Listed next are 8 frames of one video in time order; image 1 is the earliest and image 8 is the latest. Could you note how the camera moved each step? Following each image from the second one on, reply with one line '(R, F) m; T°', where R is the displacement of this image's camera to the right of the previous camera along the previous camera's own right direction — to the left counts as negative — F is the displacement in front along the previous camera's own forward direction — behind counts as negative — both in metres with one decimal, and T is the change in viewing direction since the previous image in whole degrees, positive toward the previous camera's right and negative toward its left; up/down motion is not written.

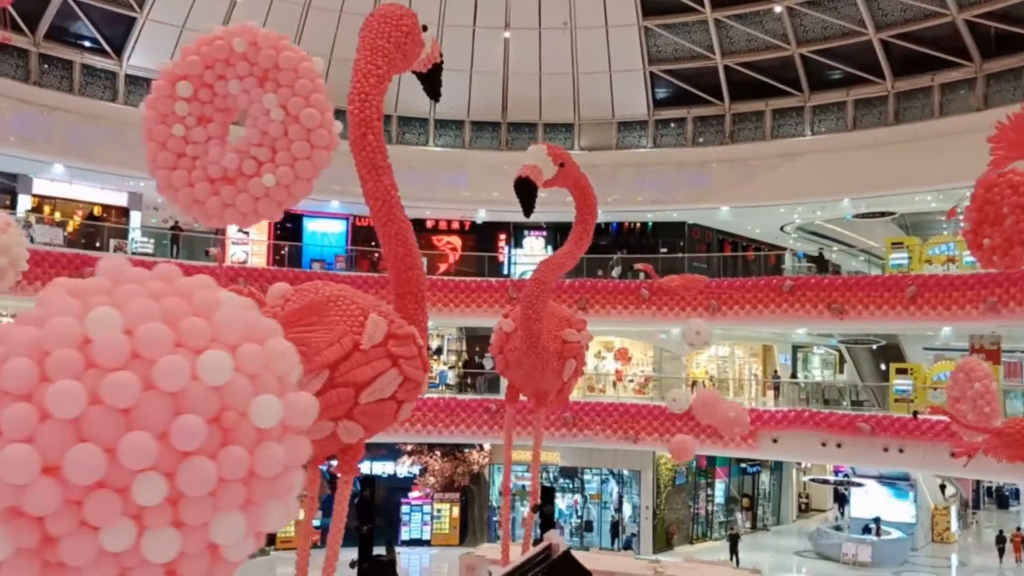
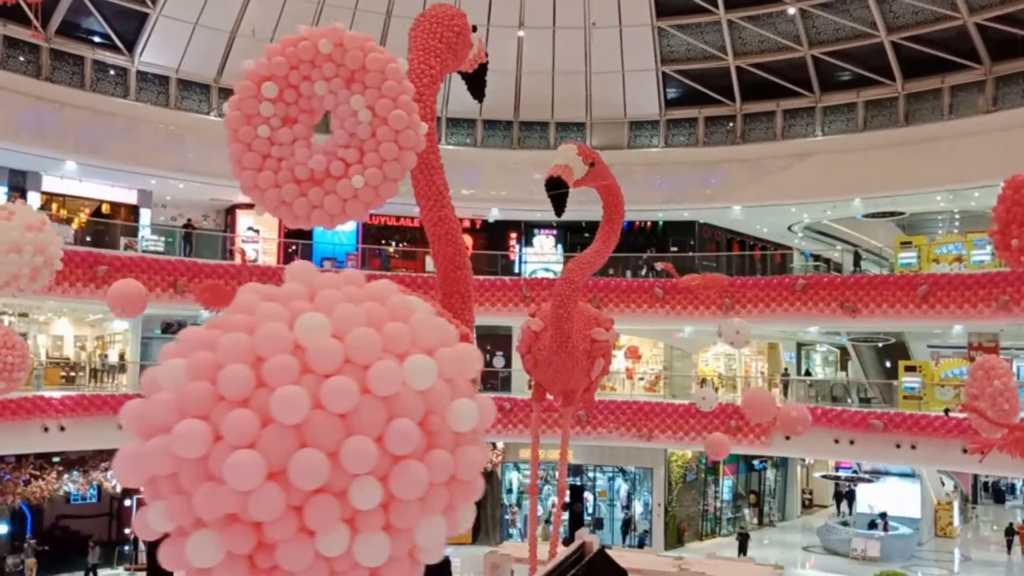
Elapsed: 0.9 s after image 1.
(-0.7, 0.0) m; +2°
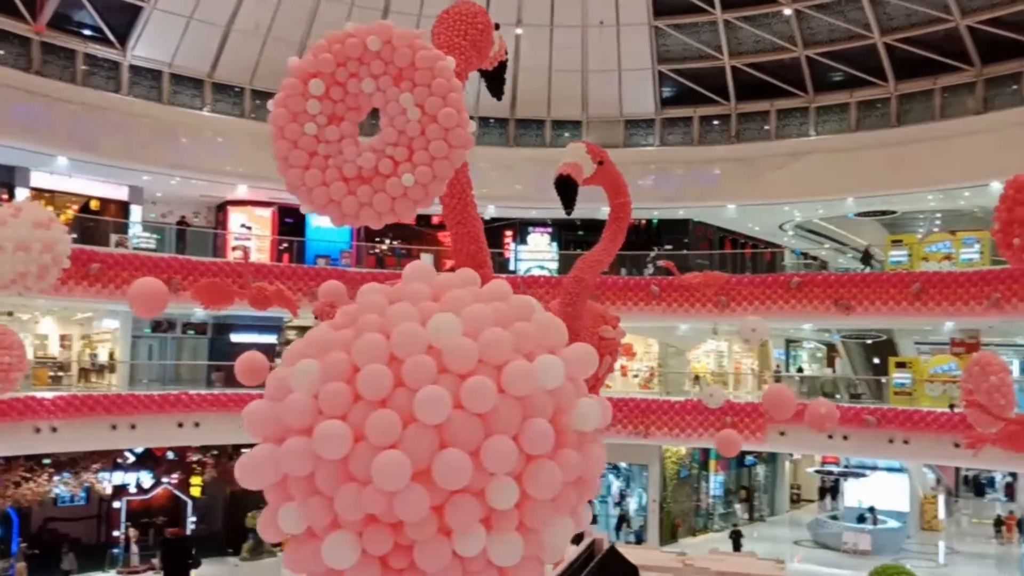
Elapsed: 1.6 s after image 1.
(-0.5, 0.0) m; +2°
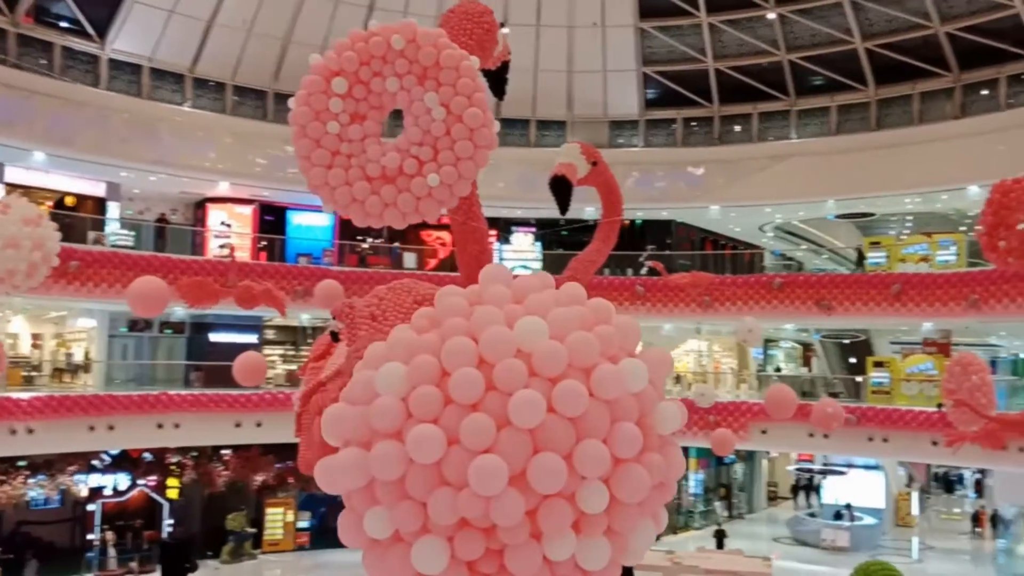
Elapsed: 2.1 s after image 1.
(-0.4, 0.0) m; +2°
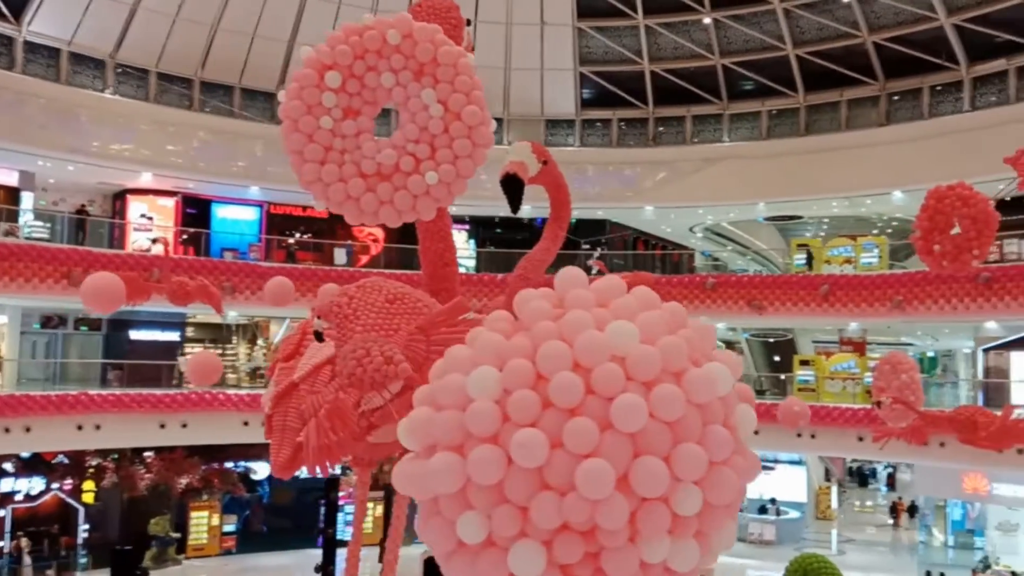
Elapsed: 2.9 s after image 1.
(-0.5, +0.1) m; +5°
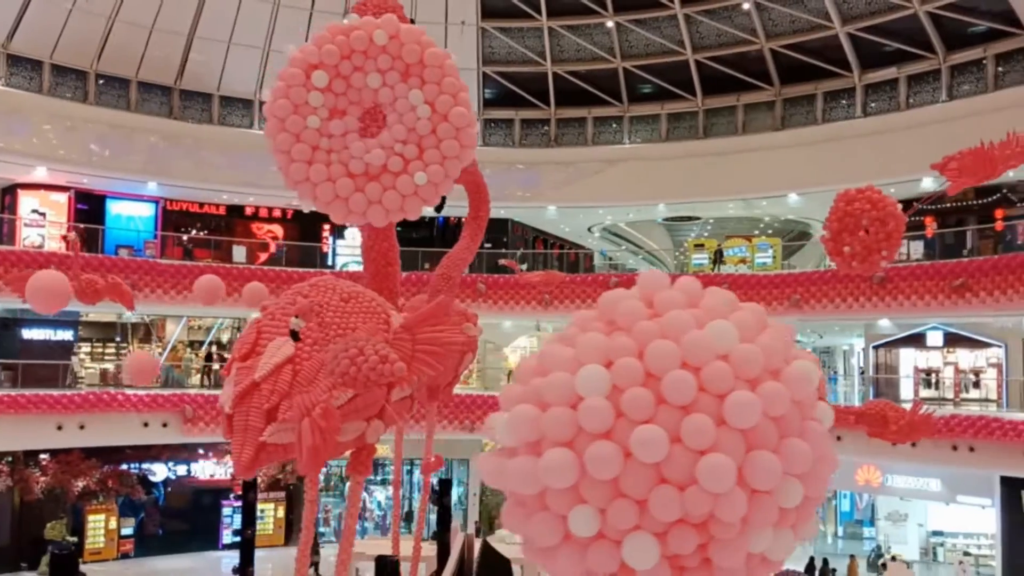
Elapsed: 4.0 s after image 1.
(-0.7, -0.1) m; +7°
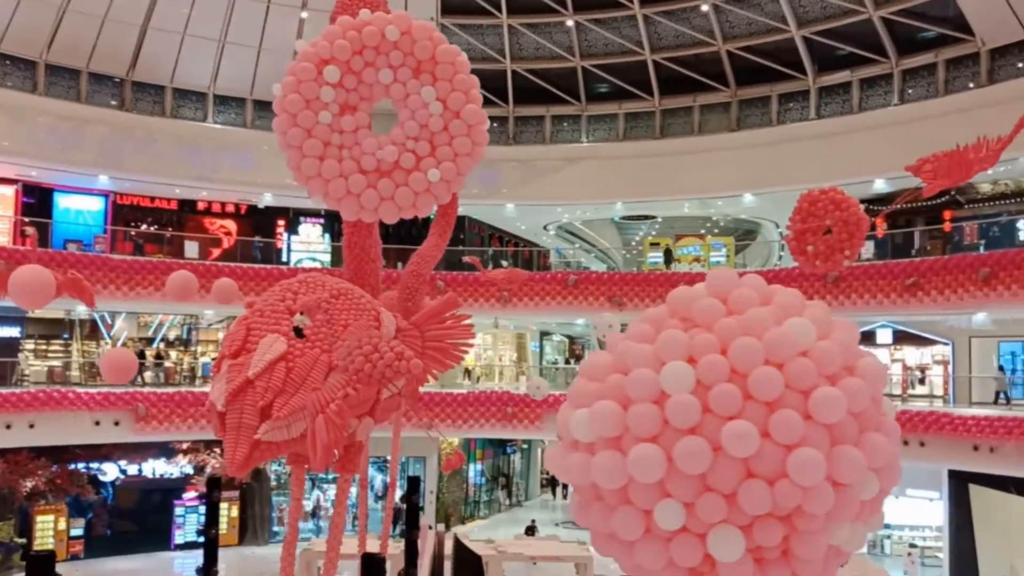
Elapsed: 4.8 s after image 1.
(-0.4, 0.0) m; +4°
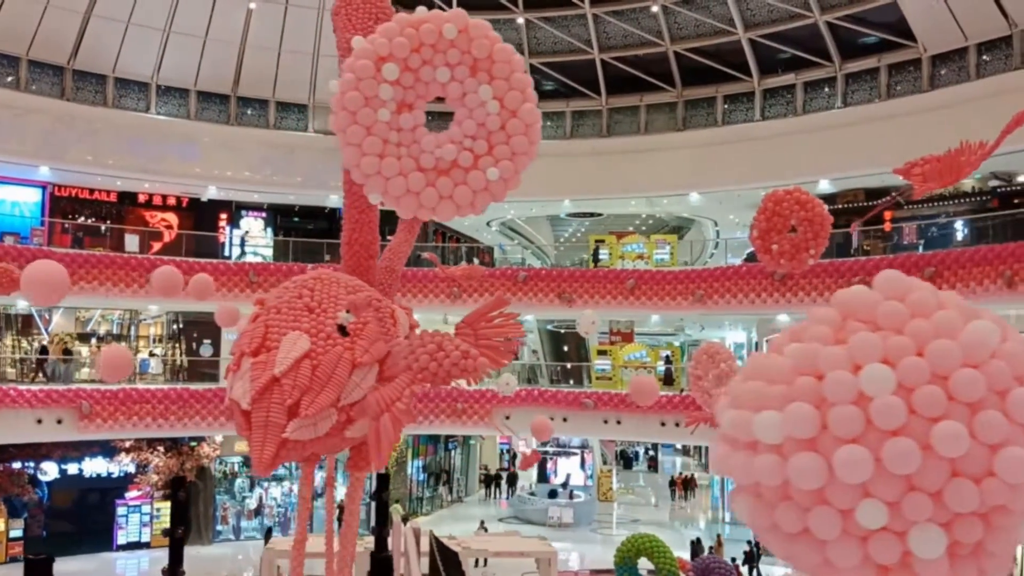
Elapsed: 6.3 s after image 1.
(-0.8, 0.0) m; +5°
